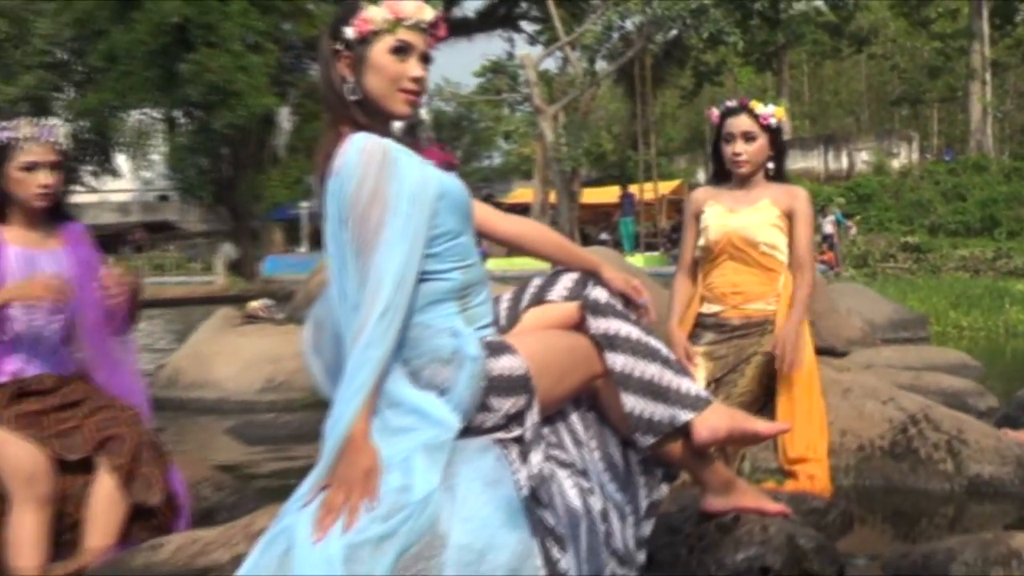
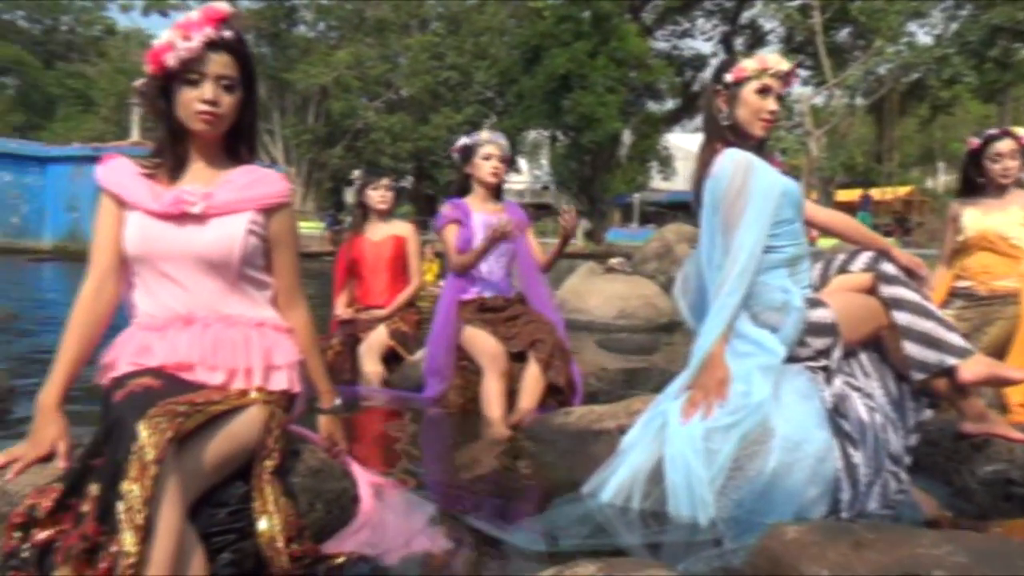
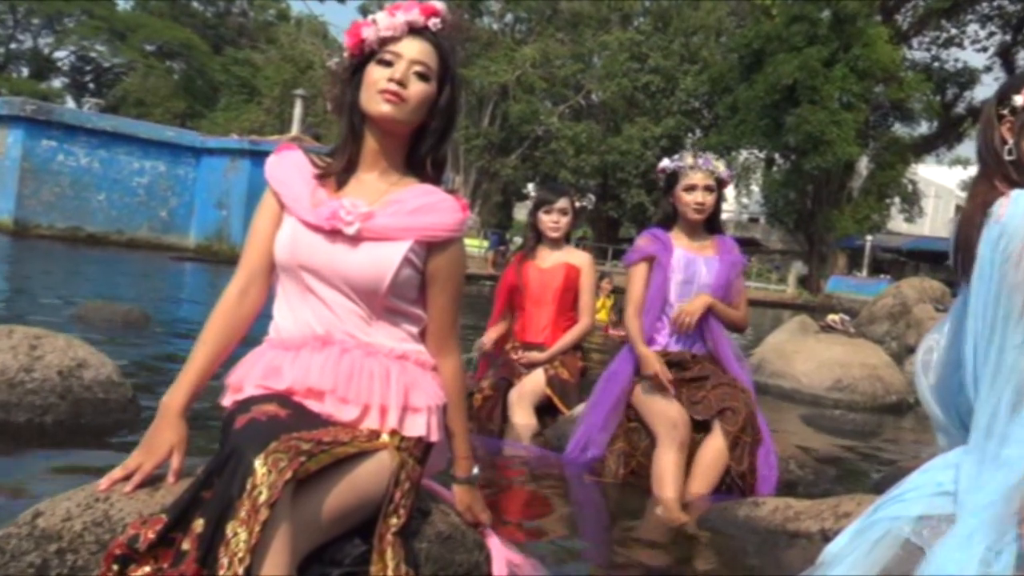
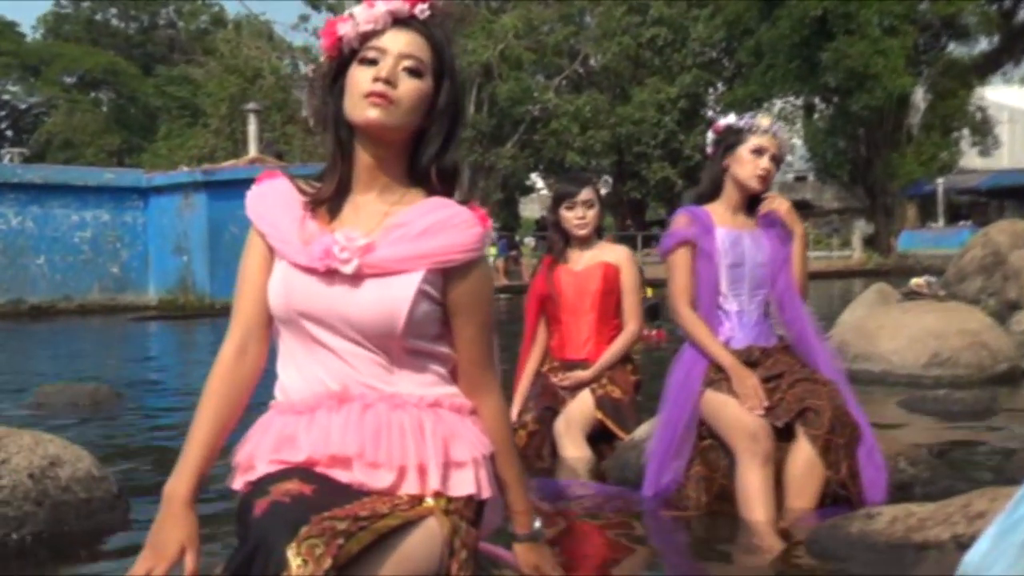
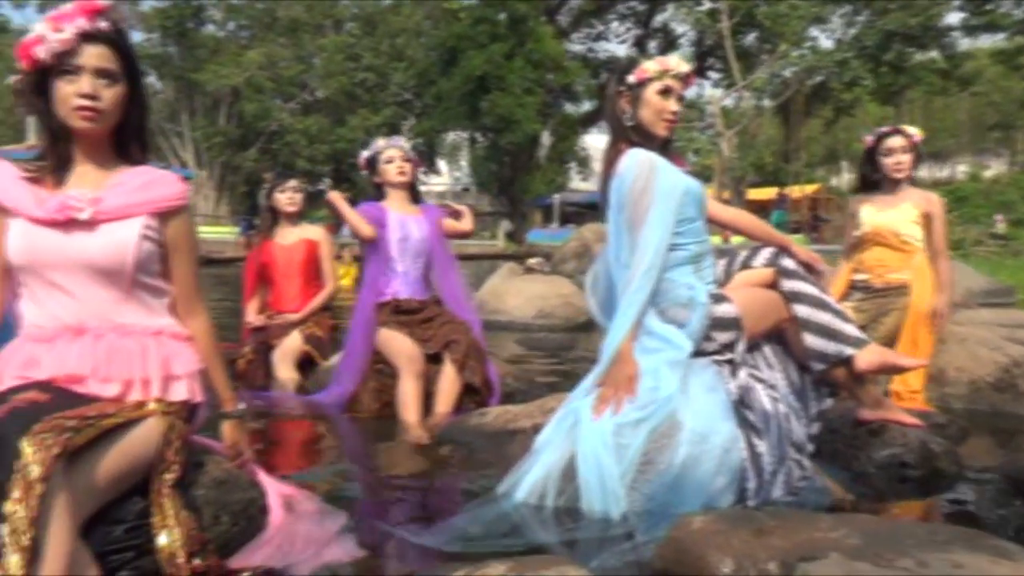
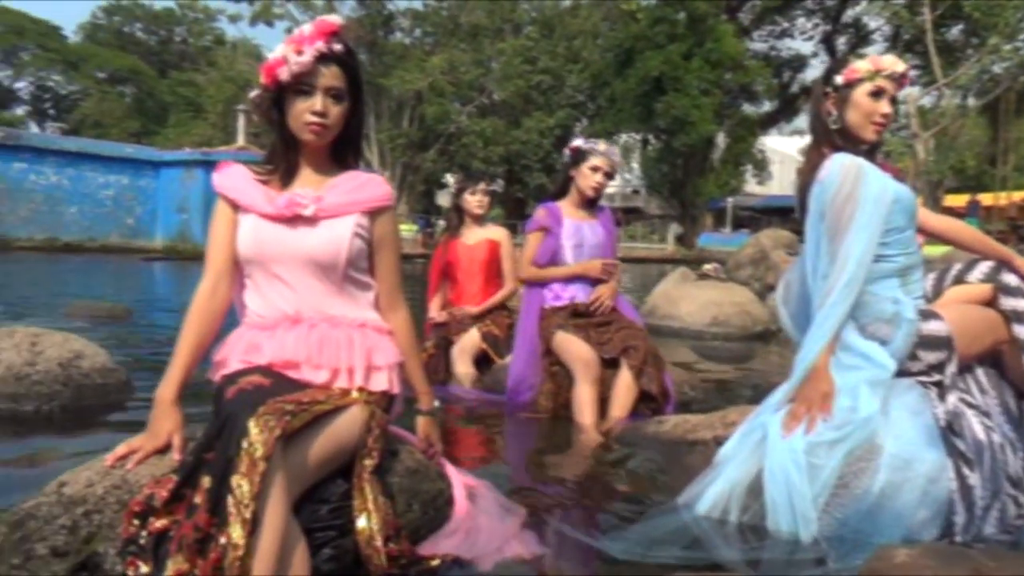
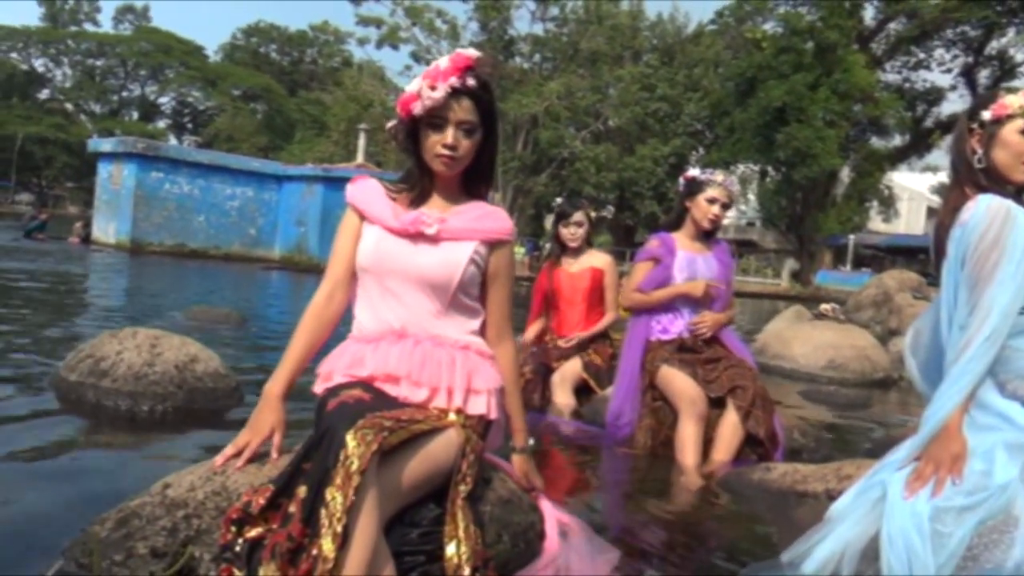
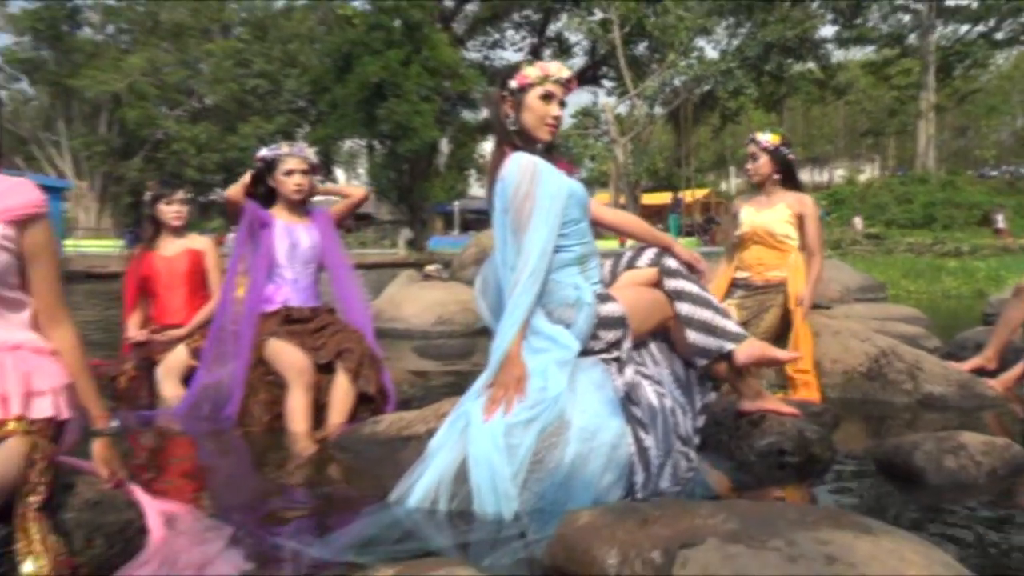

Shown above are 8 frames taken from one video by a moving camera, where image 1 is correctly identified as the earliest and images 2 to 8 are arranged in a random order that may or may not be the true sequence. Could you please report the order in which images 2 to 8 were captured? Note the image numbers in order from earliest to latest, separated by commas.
8, 5, 2, 6, 7, 3, 4
